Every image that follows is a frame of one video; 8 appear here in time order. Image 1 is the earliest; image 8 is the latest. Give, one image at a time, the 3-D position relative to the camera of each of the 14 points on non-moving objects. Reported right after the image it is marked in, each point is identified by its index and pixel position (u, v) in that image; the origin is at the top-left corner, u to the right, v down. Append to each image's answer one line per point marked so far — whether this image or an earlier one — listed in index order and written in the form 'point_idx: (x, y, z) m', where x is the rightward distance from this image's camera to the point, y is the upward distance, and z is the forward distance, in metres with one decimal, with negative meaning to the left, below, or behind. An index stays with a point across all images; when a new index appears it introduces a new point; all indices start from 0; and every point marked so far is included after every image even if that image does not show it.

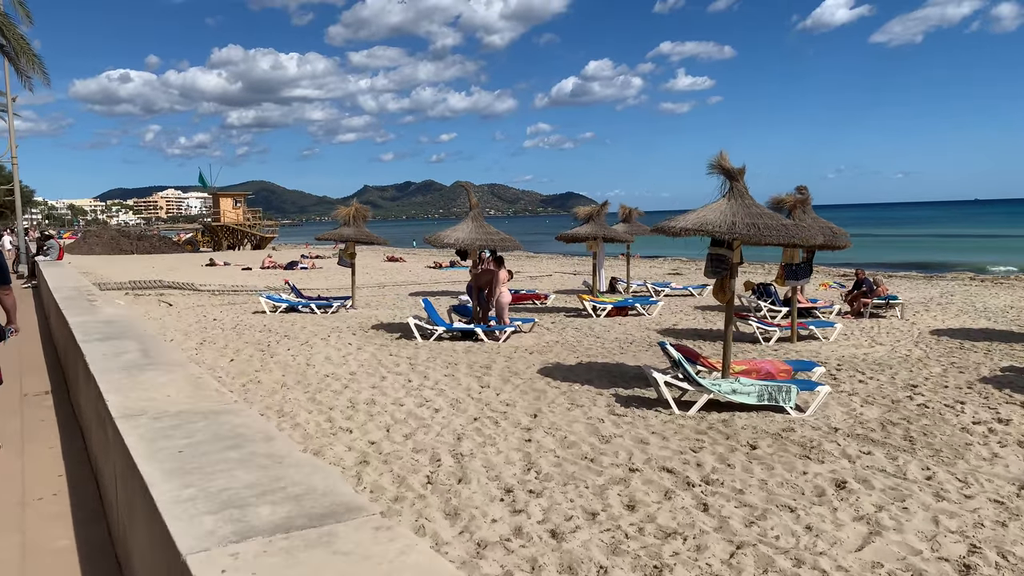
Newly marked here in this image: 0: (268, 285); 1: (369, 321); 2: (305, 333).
0: (-5.4, 0.0, +17.8) m
1: (-1.9, -0.5, +11.1) m
2: (-2.4, -0.5, +9.6) m
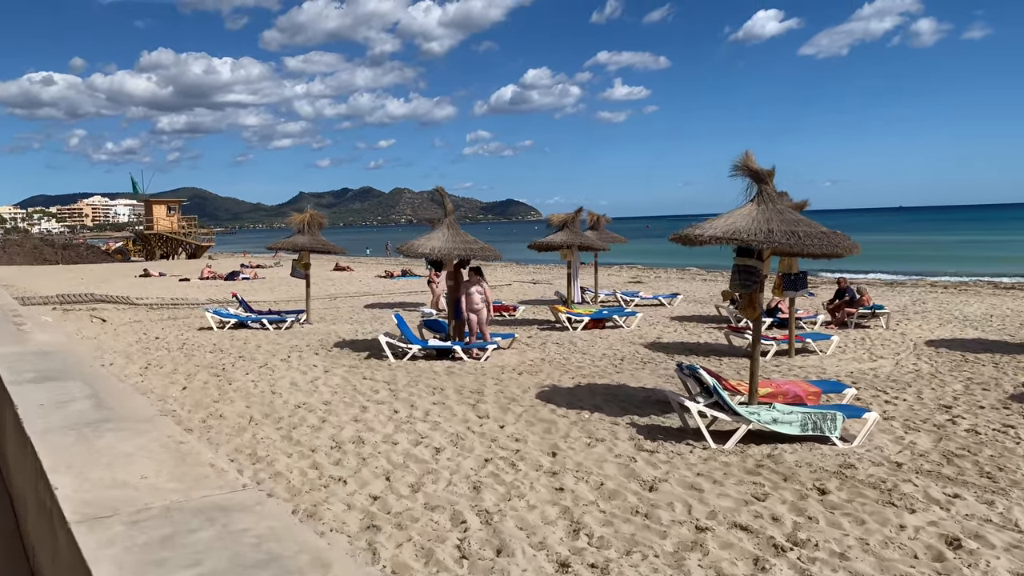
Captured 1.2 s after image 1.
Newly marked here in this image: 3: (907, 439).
0: (-6.2, -0.2, +16.7) m
1: (-2.3, -0.6, +10.3) m
2: (-2.7, -0.7, +8.7) m
3: (+2.4, -0.9, +4.9) m
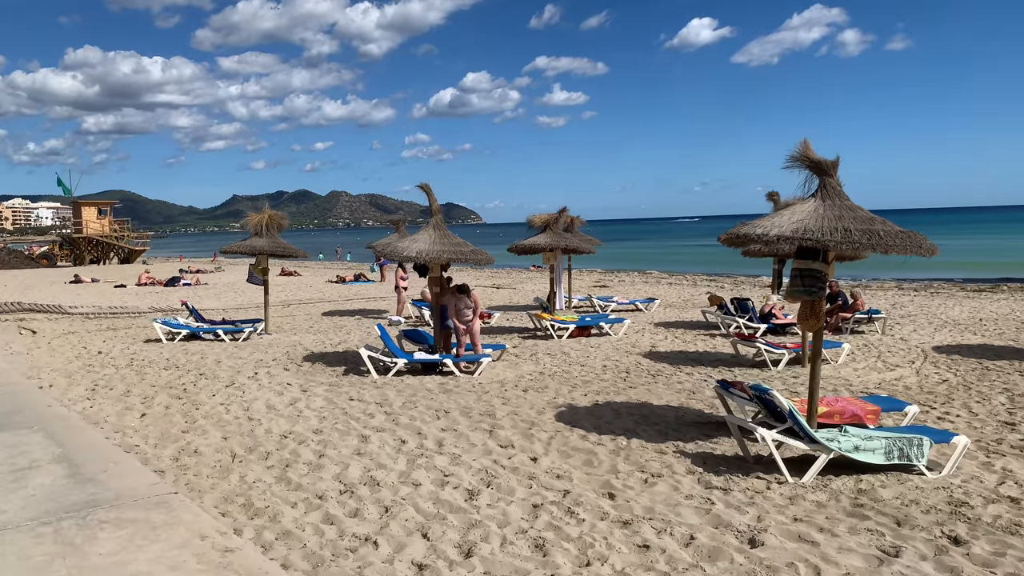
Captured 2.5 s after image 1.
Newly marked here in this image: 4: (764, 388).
0: (-6.8, -0.4, +15.4) m
1: (-2.5, -0.7, +9.3) m
2: (-2.7, -0.8, +7.7) m
3: (+2.6, -0.9, +4.3) m
4: (+1.4, -0.5, +4.4) m
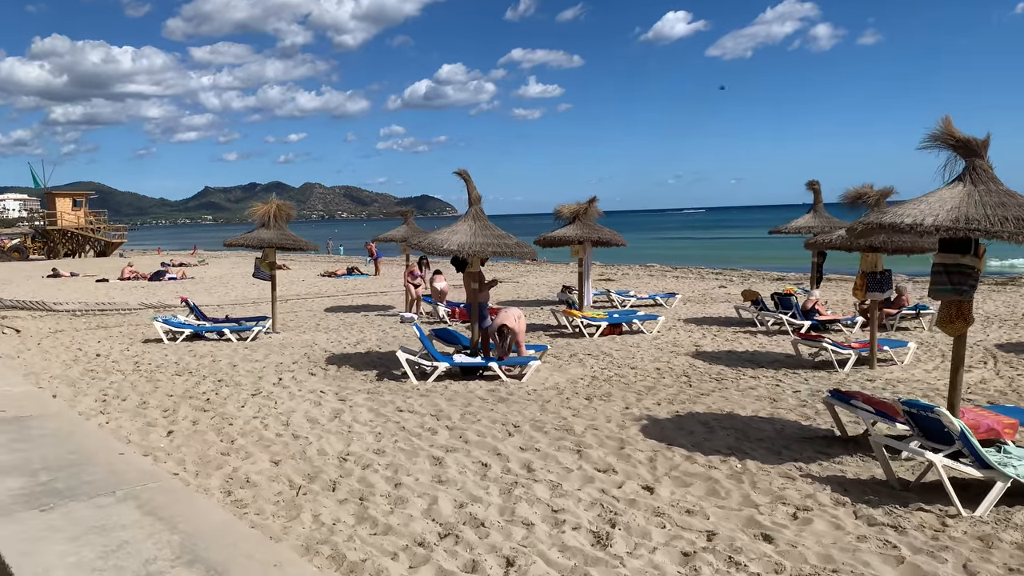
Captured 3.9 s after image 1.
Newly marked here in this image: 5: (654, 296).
0: (-6.6, -0.3, +14.6) m
1: (-2.1, -0.7, +8.6) m
2: (-2.3, -0.8, +7.0) m
3: (+3.1, -0.9, +3.7) m
4: (+1.9, -0.5, +3.8) m
5: (+2.4, -0.1, +13.7) m
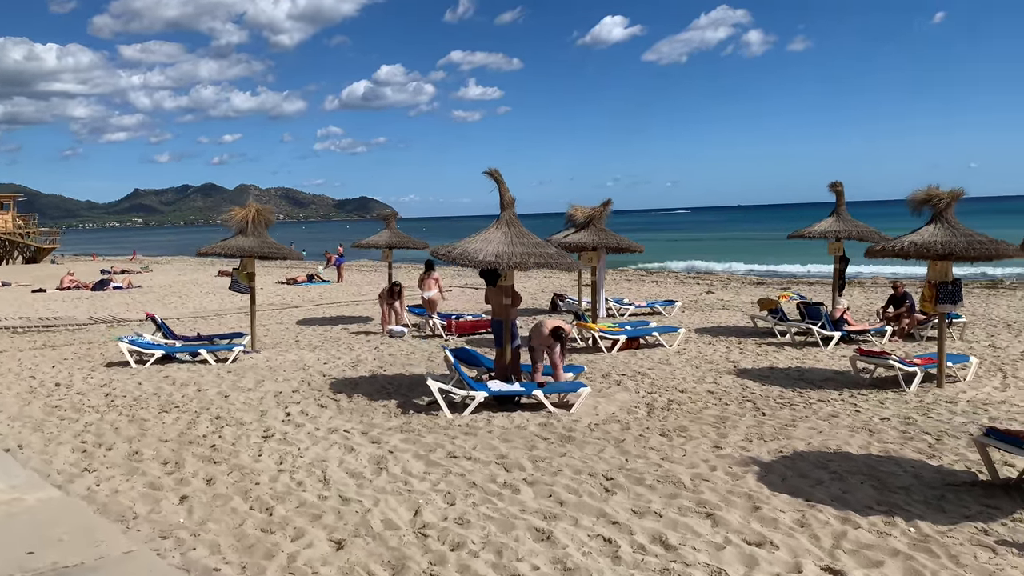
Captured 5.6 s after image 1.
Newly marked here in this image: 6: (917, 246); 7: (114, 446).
0: (-6.8, -0.5, +13.2) m
1: (-1.9, -0.8, +7.6) m
2: (-2.0, -0.9, +6.0) m
3: (+3.7, -1.0, +3.1) m
4: (+2.4, -0.6, +3.1) m
5: (+2.2, -0.3, +13.0) m
6: (+3.2, +0.3, +6.4) m
7: (-2.4, -1.0, +4.9) m
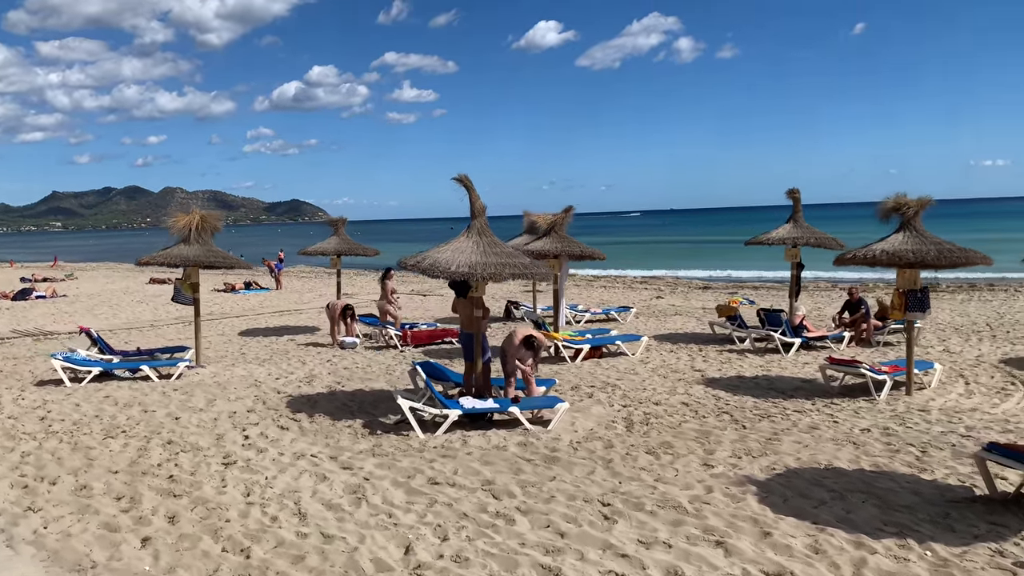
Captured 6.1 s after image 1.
0: (-7.6, -0.6, +12.4) m
1: (-2.2, -0.9, +7.2) m
2: (-2.1, -1.0, +5.6) m
3: (+3.7, -1.1, +3.2) m
4: (+2.5, -0.7, +3.0) m
5: (+1.5, -0.4, +12.9) m
6: (+3.0, +0.3, +6.4) m
7: (-2.5, -1.0, +4.5) m
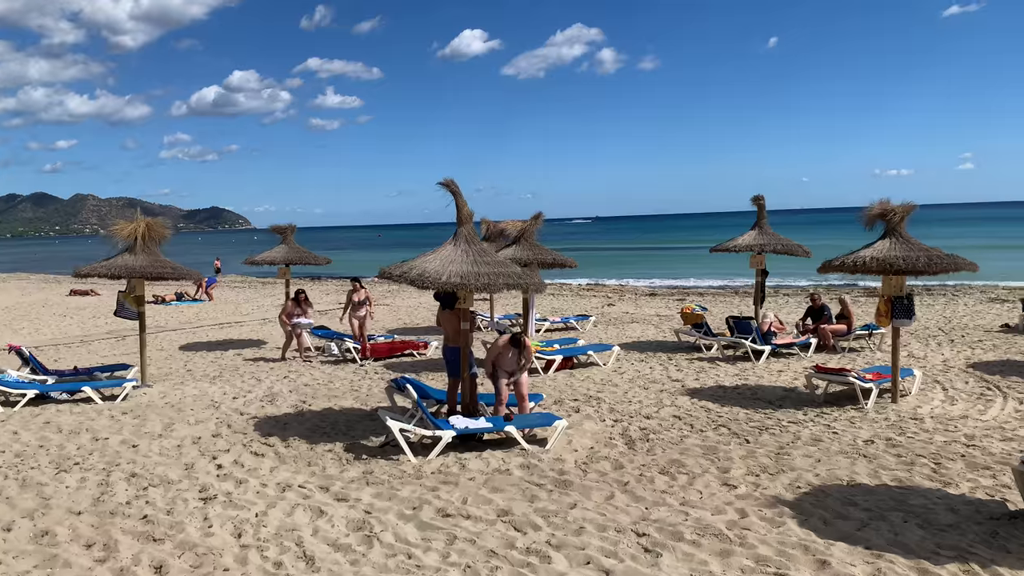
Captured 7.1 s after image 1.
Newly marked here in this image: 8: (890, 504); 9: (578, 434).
0: (-8.2, -0.8, +11.4) m
1: (-2.3, -1.0, +6.6) m
2: (-2.2, -1.1, +5.0) m
3: (+3.9, -1.1, +3.1) m
4: (+2.7, -0.7, +2.9) m
5: (+0.8, -0.5, +12.6) m
6: (+2.9, +0.2, +6.3) m
7: (-2.4, -1.1, +3.9) m
8: (+1.9, -1.1, +4.1) m
9: (+0.5, -1.0, +5.7) m
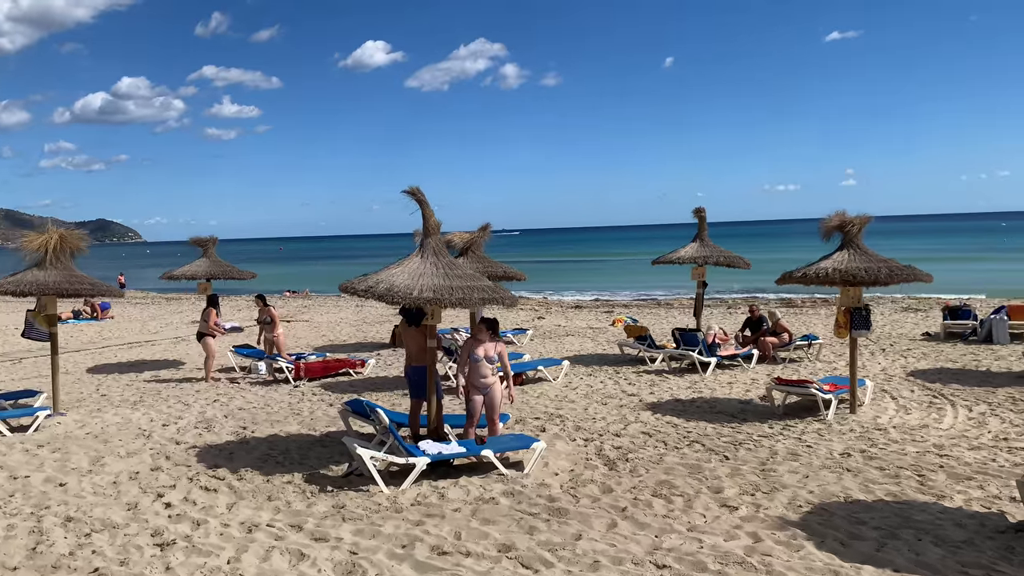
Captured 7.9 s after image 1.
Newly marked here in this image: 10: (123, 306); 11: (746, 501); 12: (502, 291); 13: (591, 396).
0: (-8.9, -1.1, +10.1) m
1: (-2.6, -1.2, +6.1) m
2: (-2.2, -1.2, +4.5) m
3: (+4.0, -1.1, +3.3) m
4: (+2.8, -0.8, +2.9) m
5: (-0.2, -0.7, +12.4) m
6: (+2.6, +0.1, +6.4) m
7: (-2.4, -1.2, +3.3) m
8: (+1.9, -1.1, +4.0) m
9: (+0.3, -1.1, +5.4) m
10: (-9.5, -0.4, +19.8) m
11: (+1.2, -1.1, +4.4) m
12: (-0.1, 0.0, +5.6) m
13: (+0.7, -1.0, +7.7) m
